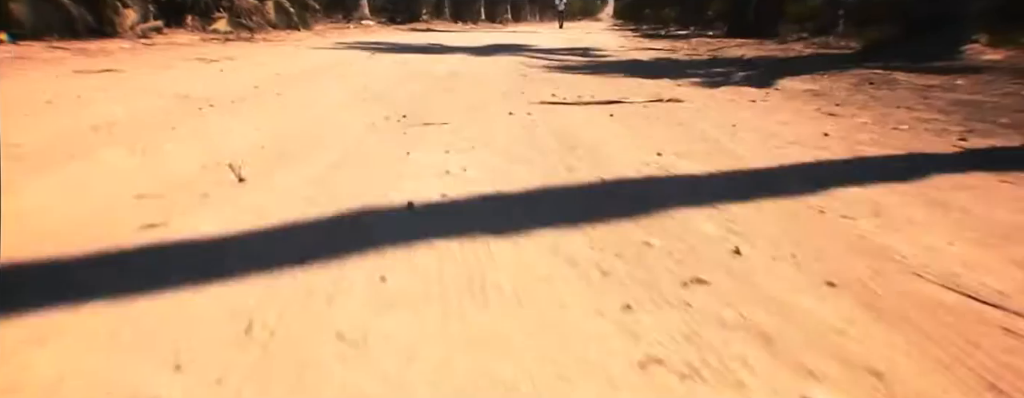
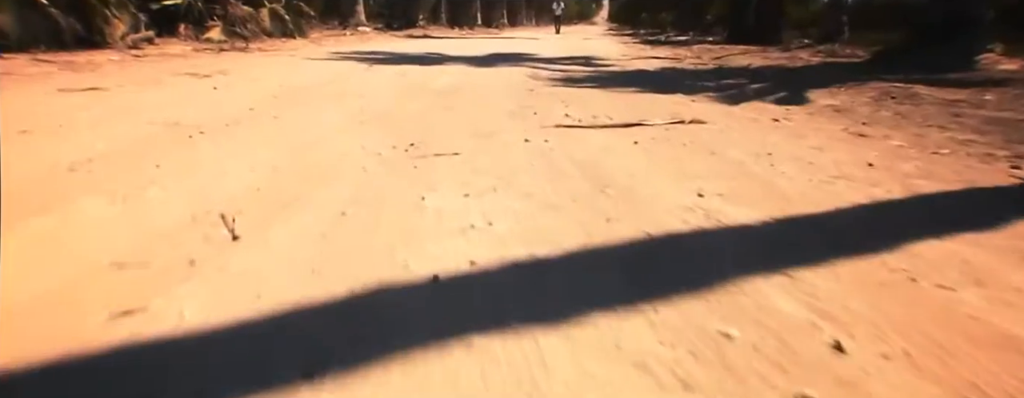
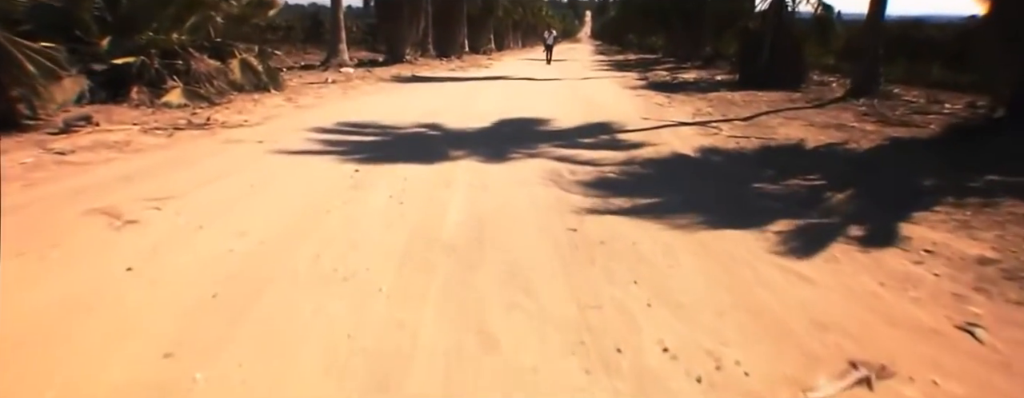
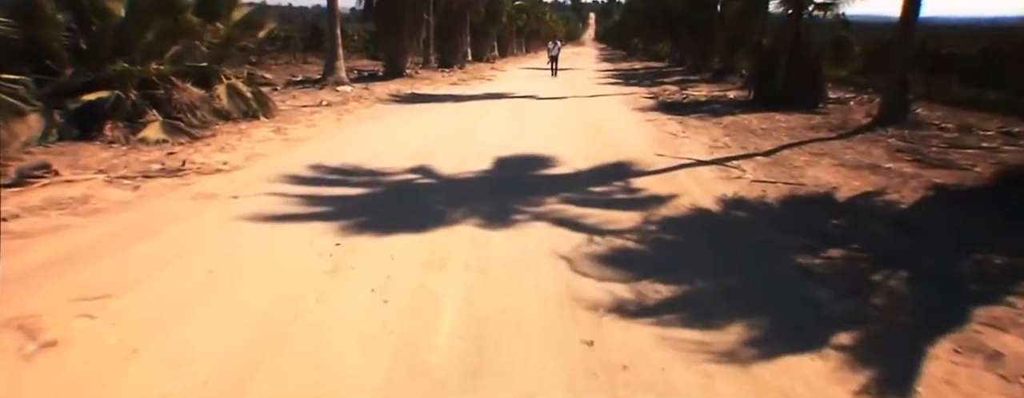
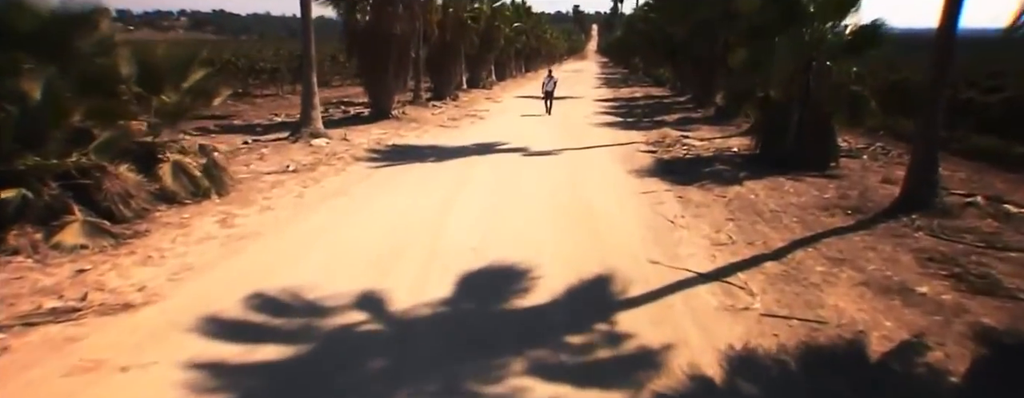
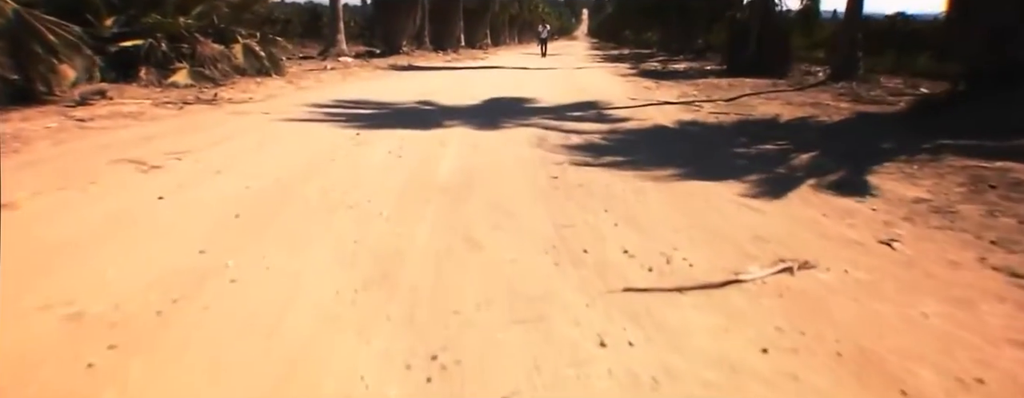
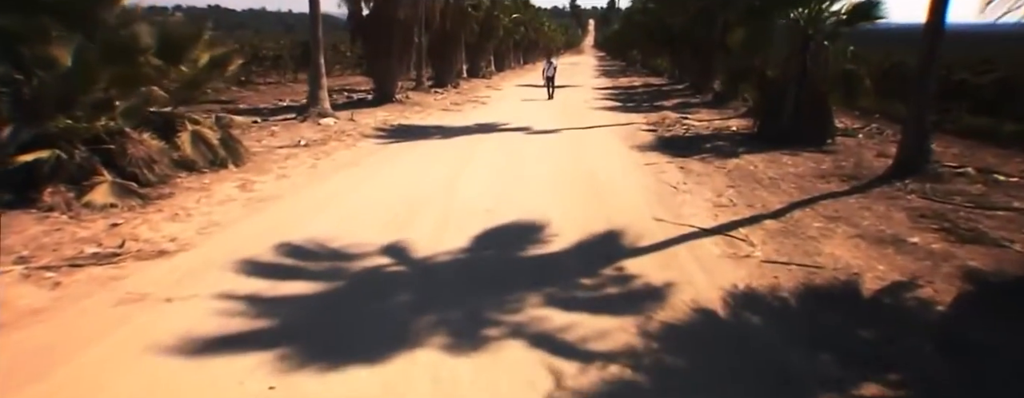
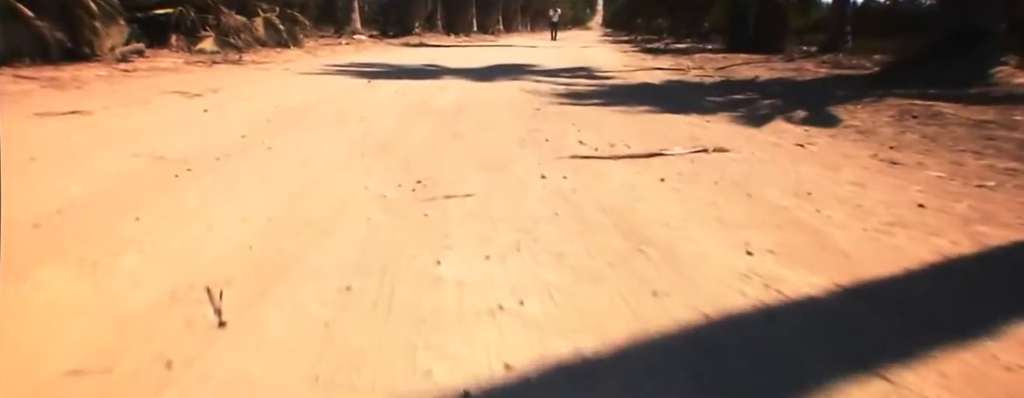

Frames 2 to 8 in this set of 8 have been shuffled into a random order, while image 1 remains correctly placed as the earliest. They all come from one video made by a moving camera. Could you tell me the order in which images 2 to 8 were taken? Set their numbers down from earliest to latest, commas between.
2, 8, 6, 3, 4, 7, 5
